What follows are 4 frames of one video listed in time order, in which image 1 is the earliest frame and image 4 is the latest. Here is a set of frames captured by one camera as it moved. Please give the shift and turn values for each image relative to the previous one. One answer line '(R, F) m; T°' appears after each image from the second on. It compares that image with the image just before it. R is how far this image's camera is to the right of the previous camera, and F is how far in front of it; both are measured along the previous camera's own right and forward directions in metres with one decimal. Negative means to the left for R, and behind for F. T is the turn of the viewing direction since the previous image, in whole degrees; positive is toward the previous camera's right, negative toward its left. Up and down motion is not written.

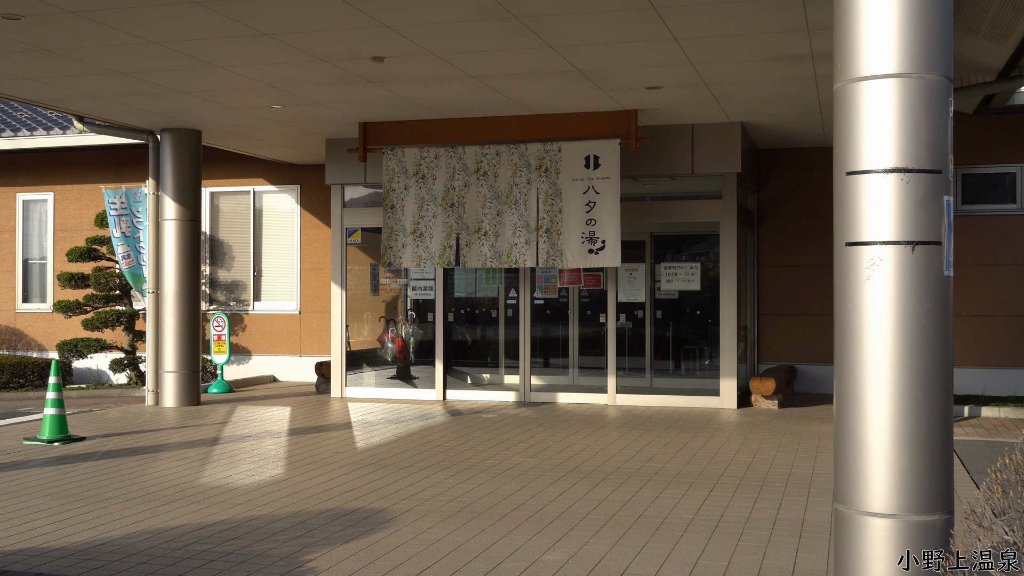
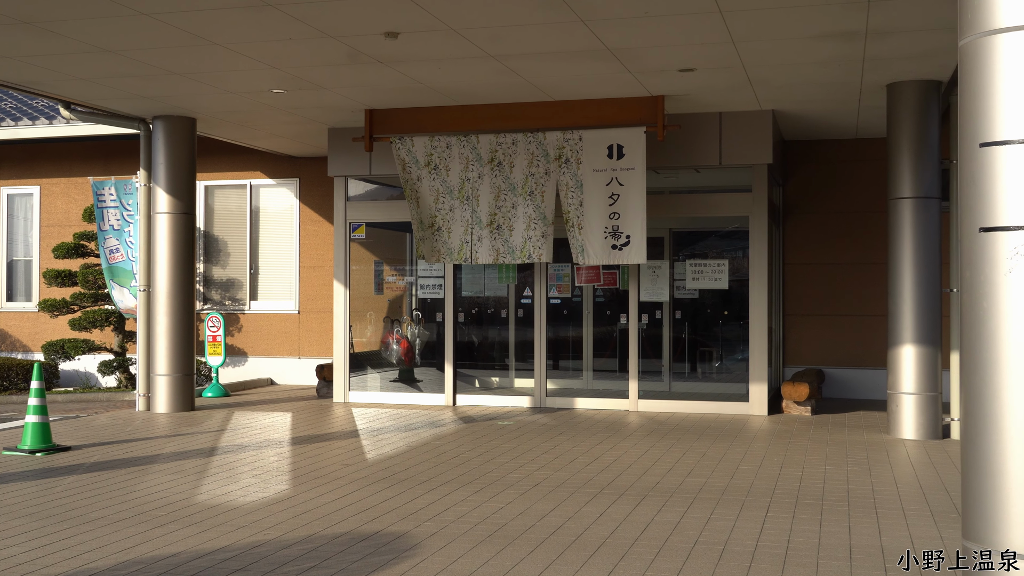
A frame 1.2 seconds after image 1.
(-0.3, +0.6) m; +1°
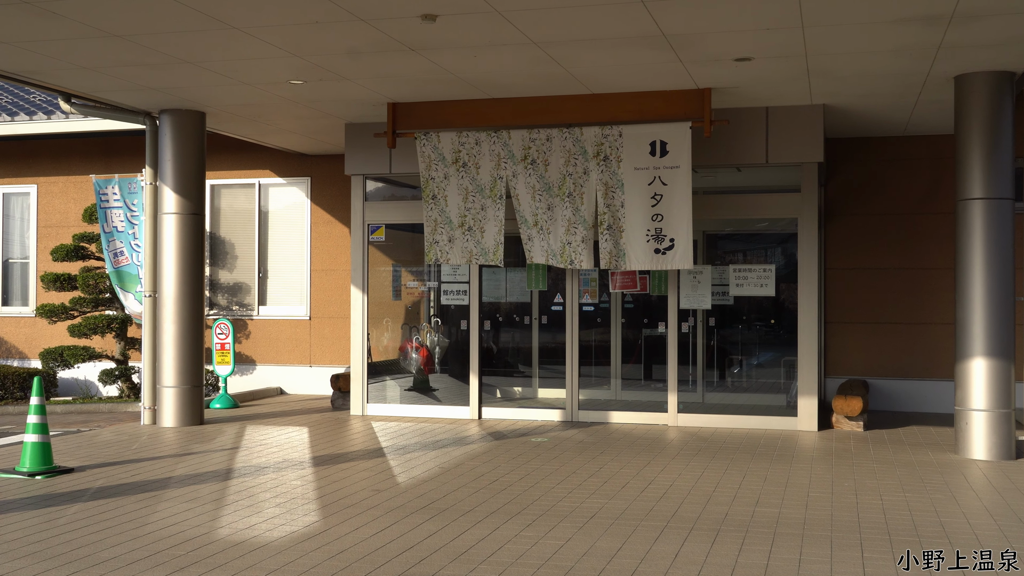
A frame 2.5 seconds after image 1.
(-0.4, +0.6) m; 0°
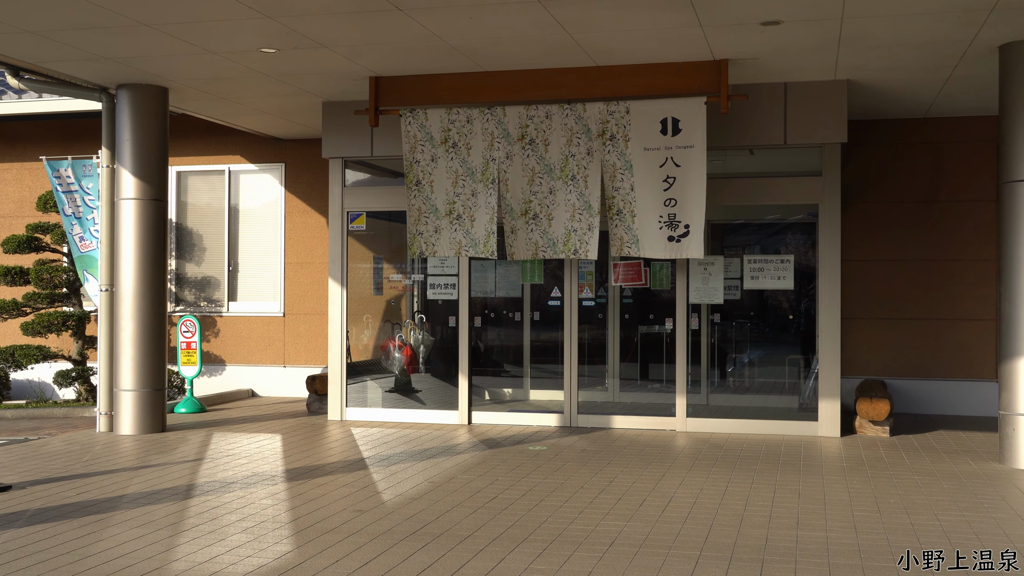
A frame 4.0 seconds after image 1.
(-0.2, +0.8) m; +1°
